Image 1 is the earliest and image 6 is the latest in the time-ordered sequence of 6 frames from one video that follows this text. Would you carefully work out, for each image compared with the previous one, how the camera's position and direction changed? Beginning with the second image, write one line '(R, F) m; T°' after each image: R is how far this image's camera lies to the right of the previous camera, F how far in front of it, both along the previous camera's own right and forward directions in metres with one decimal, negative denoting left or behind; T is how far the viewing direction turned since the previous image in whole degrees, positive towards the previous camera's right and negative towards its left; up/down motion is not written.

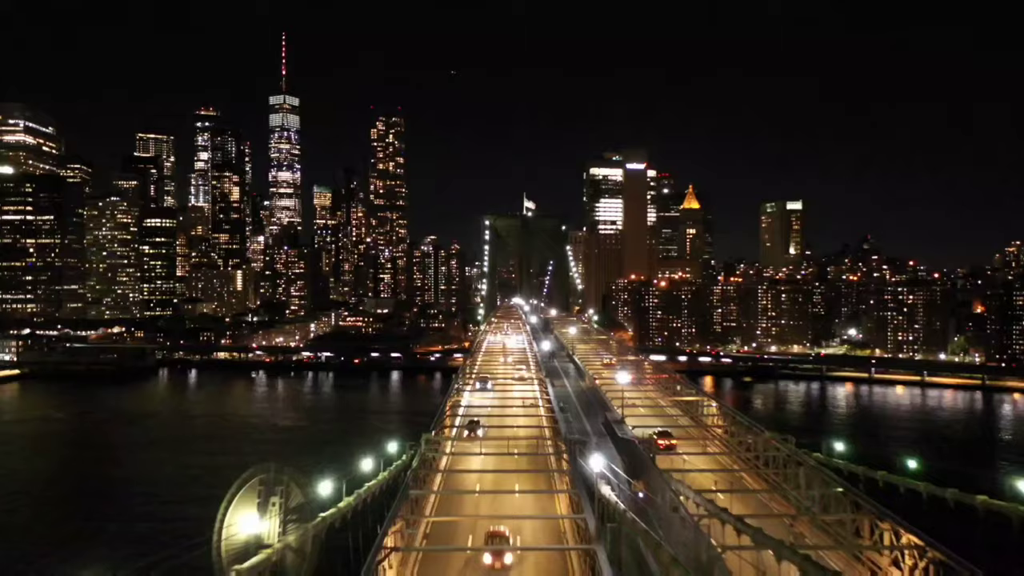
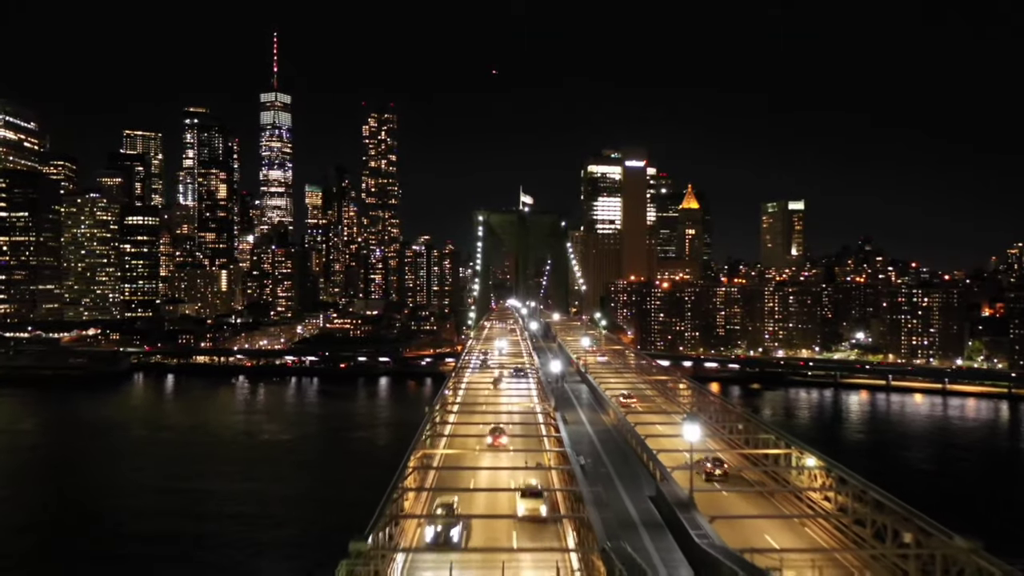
(0.0, +1.9) m; 0°
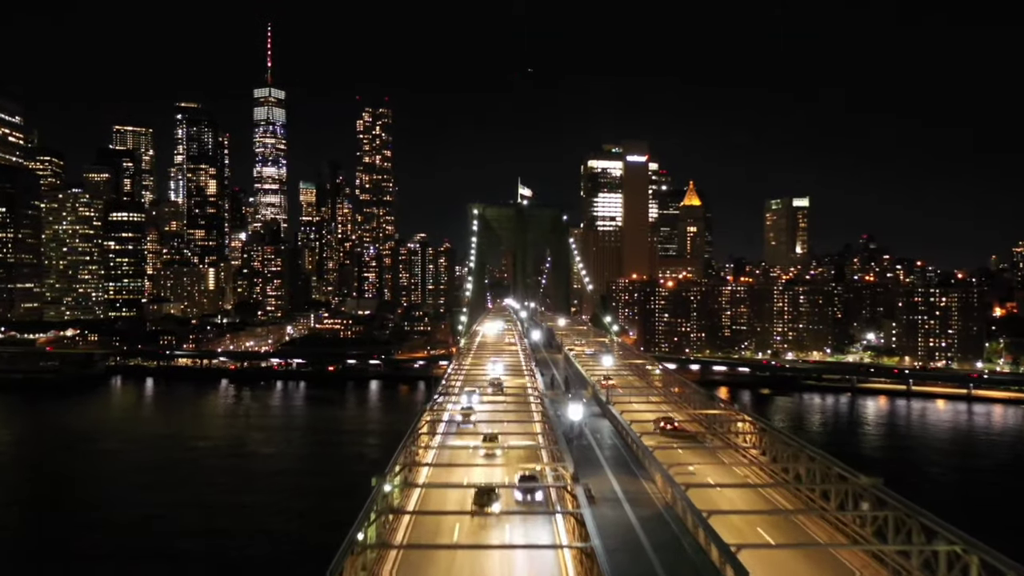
(0.0, +1.7) m; 0°
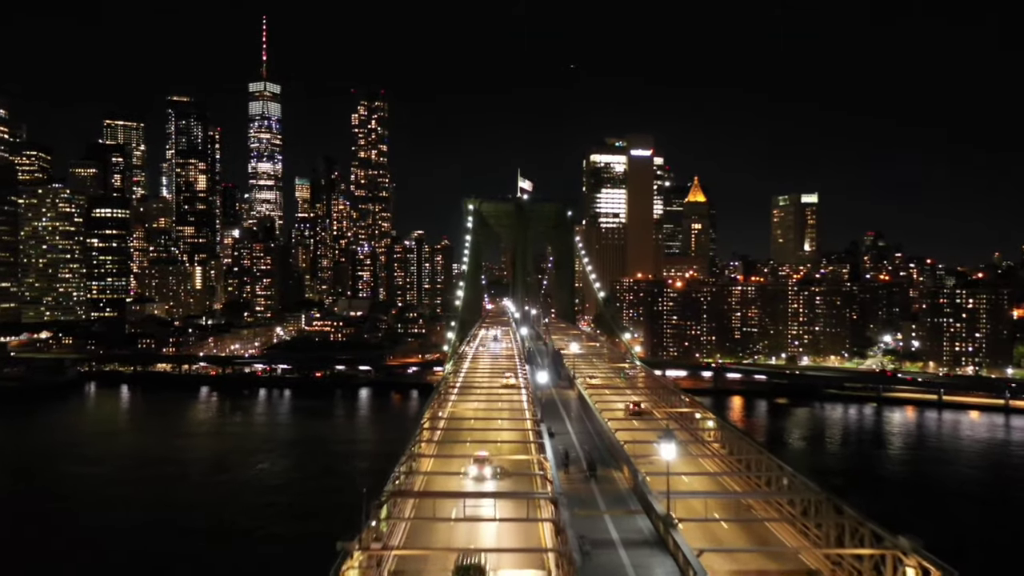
(0.0, +2.1) m; 0°
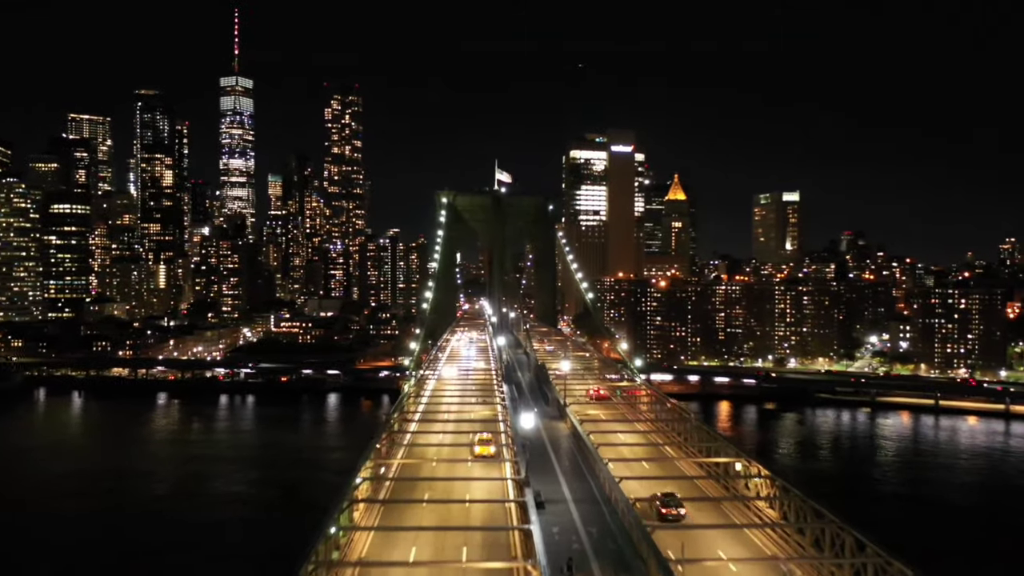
(0.0, +1.5) m; +2°
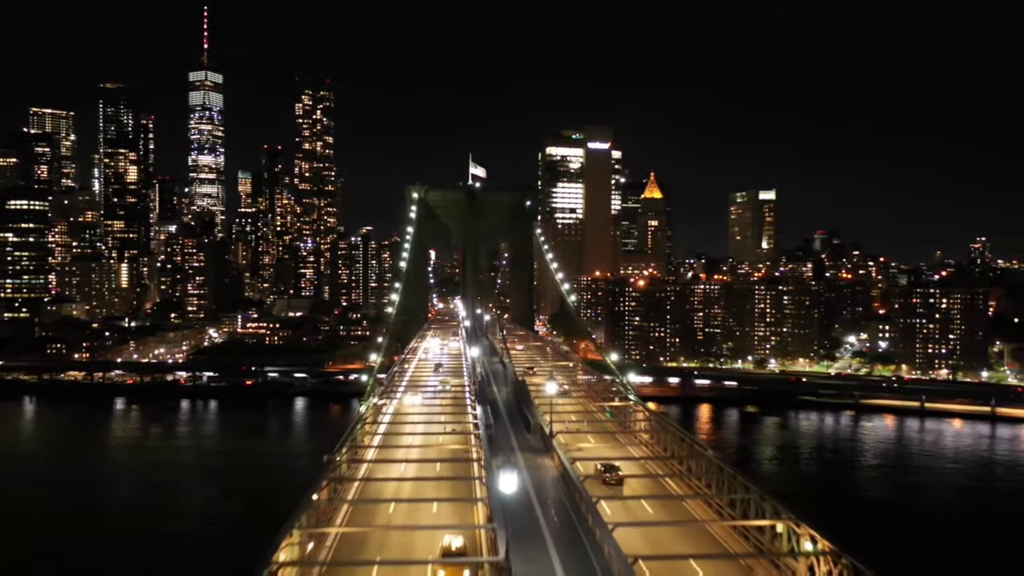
(0.0, +1.0) m; +2°
